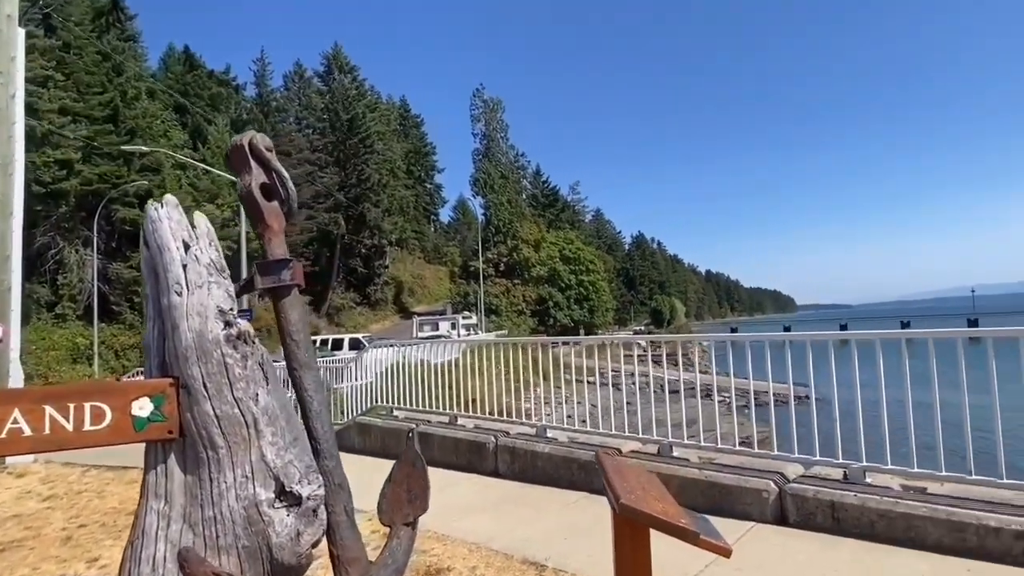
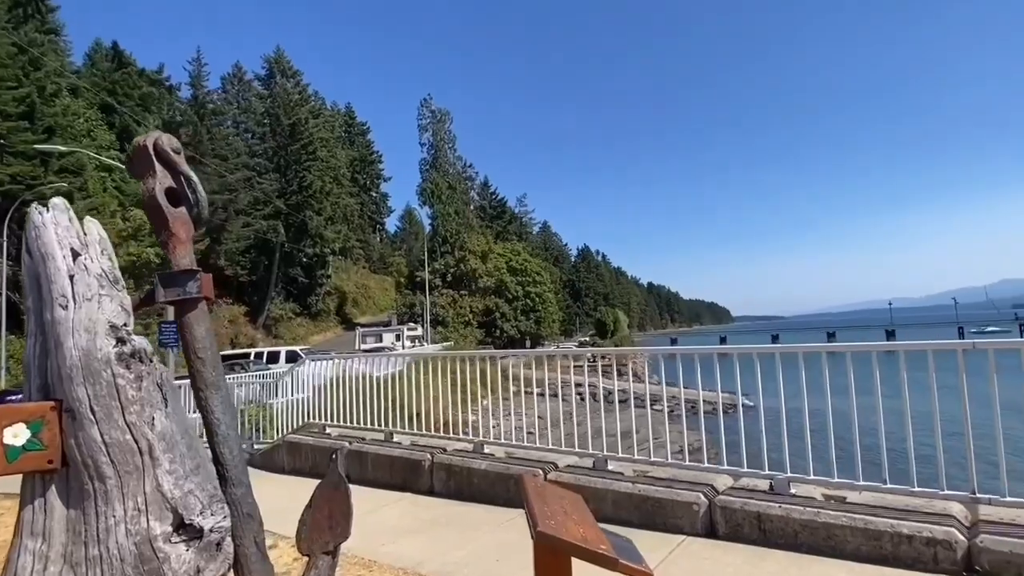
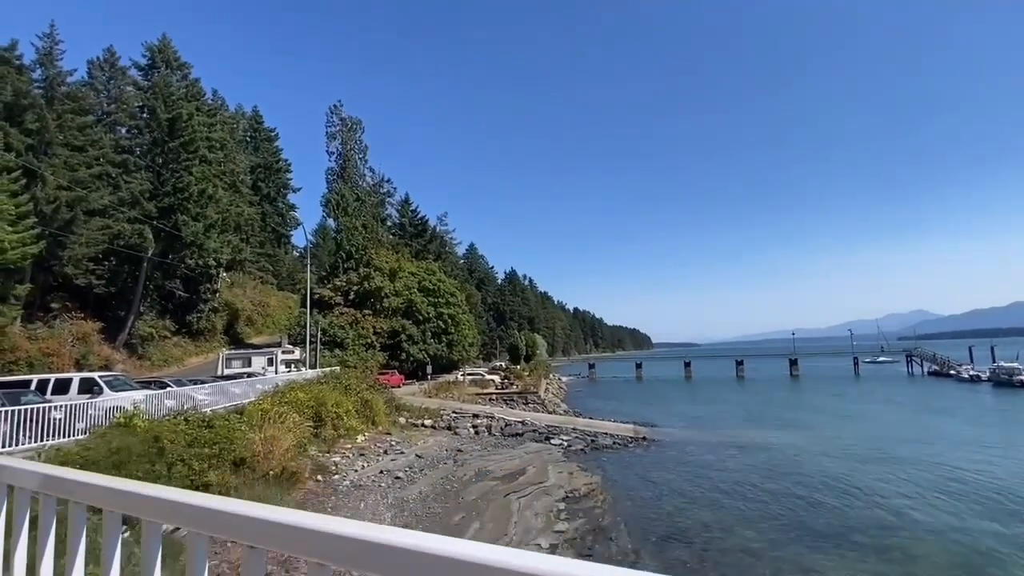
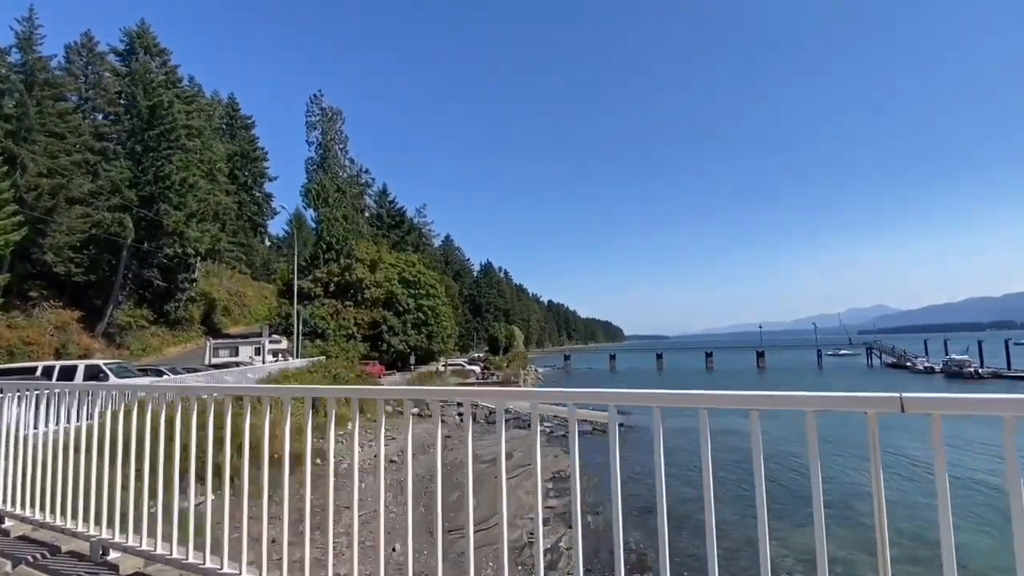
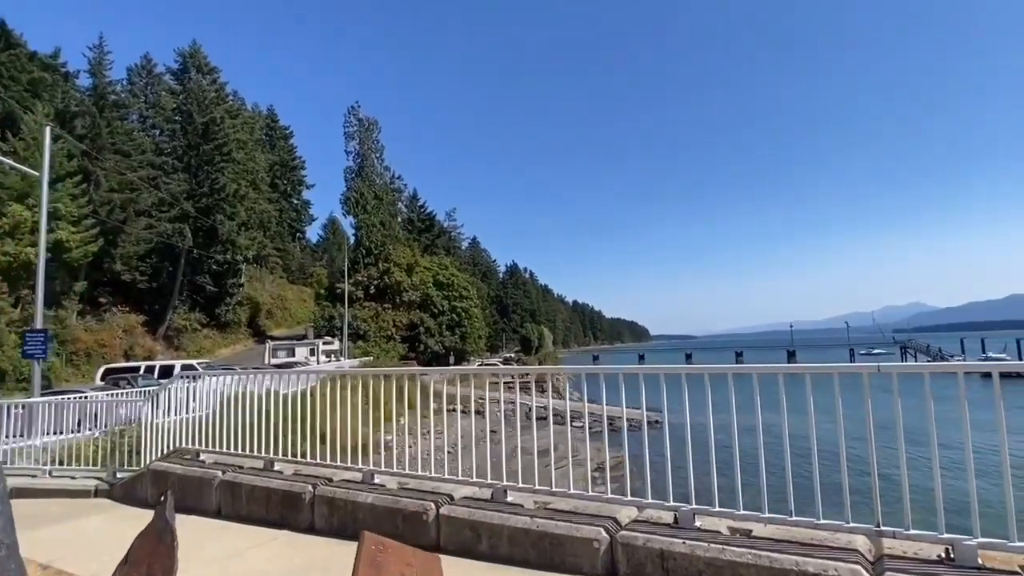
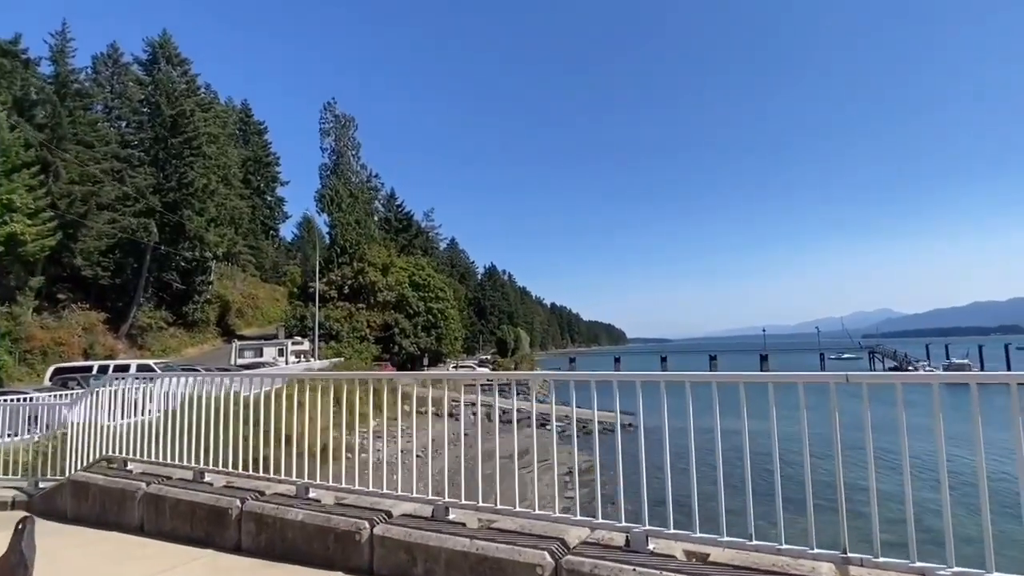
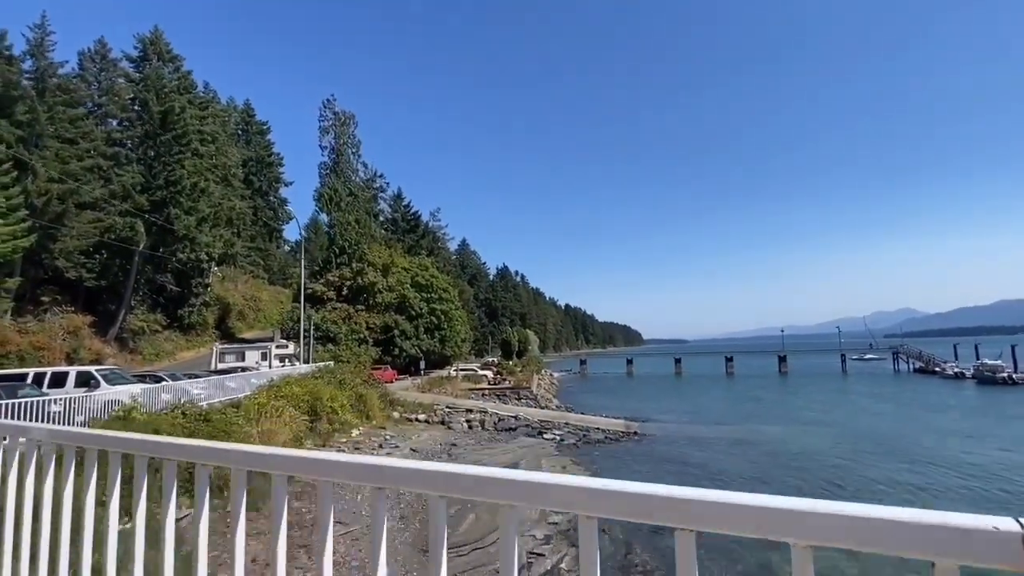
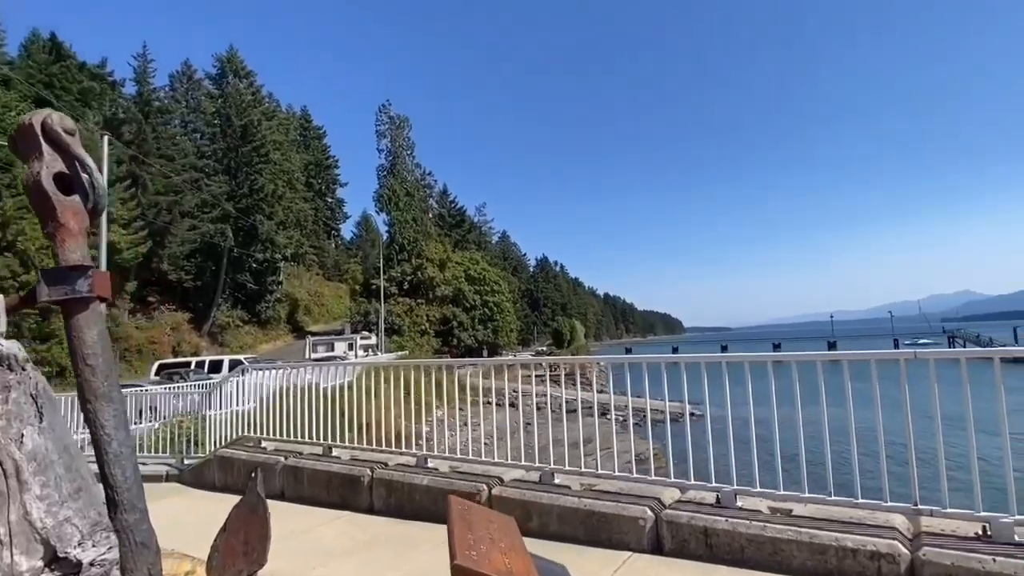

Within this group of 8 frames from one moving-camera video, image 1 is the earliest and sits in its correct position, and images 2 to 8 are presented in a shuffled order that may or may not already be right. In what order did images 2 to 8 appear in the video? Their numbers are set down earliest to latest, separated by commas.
2, 8, 5, 6, 4, 7, 3
